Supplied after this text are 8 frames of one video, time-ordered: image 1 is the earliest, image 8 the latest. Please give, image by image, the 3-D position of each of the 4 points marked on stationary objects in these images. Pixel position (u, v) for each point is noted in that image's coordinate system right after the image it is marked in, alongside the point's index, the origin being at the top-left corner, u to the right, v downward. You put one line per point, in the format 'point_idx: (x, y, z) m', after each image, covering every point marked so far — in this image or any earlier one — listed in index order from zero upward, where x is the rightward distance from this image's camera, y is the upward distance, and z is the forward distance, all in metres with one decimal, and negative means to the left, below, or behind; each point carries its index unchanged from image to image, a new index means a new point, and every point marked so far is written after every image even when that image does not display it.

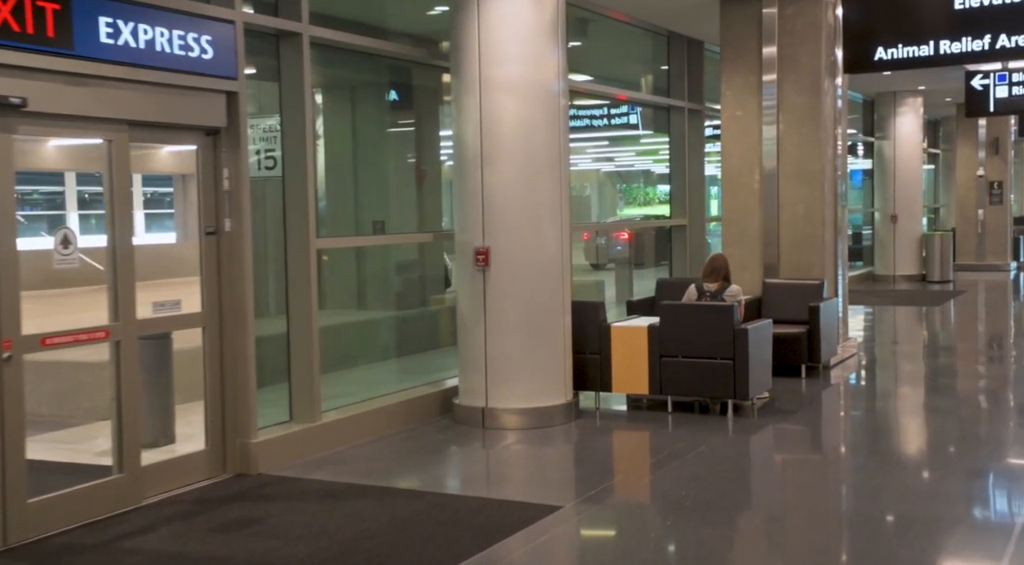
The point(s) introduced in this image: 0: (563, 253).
0: (+0.4, +0.1, +8.0) m
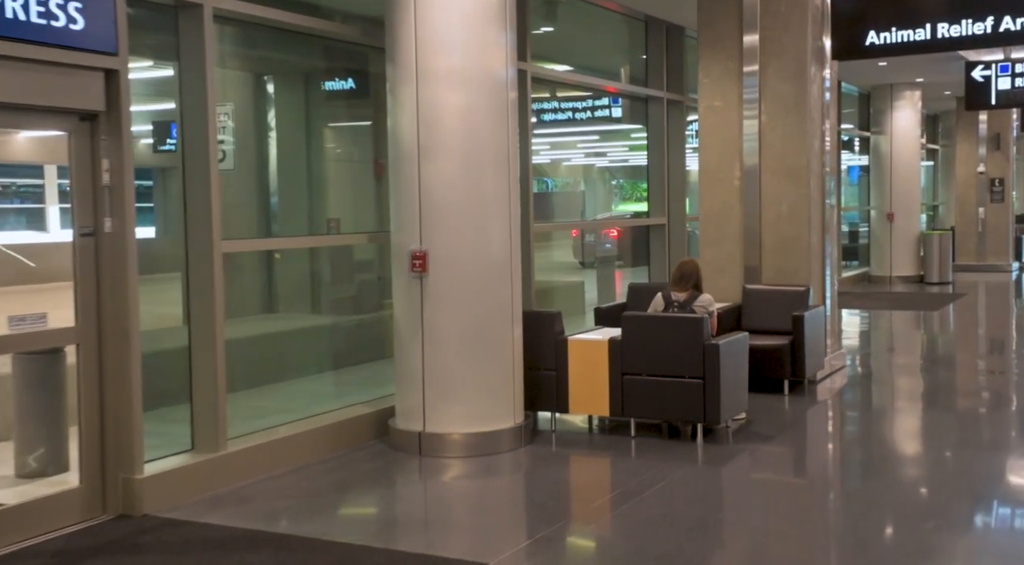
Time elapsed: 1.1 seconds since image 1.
0: (0.0, +0.1, +7.1) m
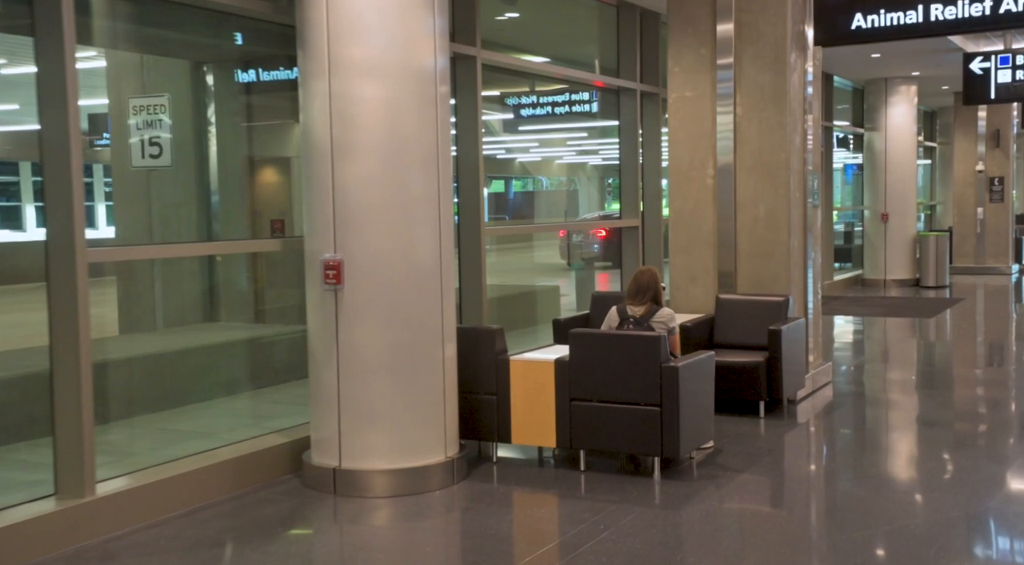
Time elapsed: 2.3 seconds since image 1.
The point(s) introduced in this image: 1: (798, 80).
0: (-0.4, 0.0, +6.2) m
1: (+2.2, +1.6, +8.6) m
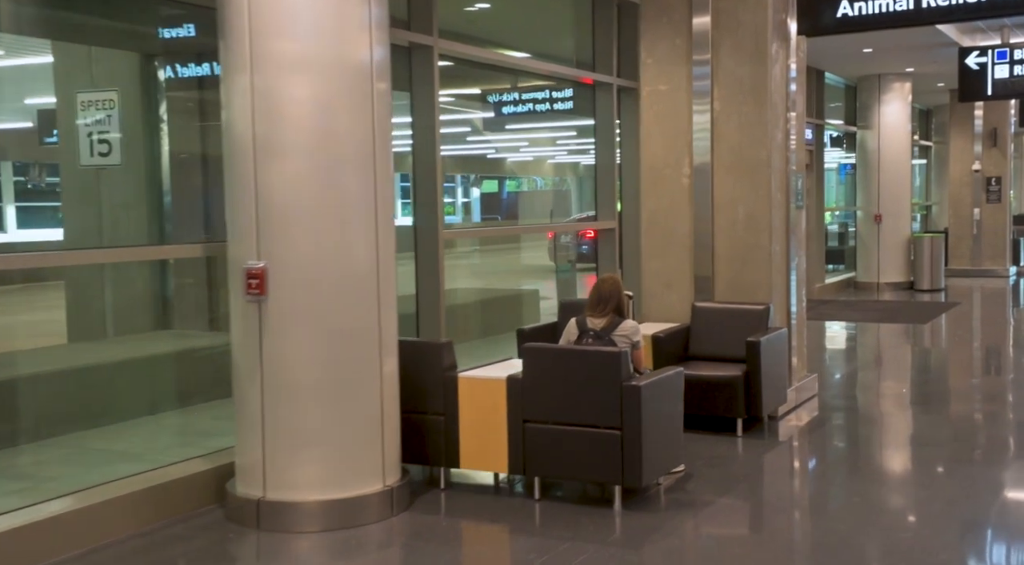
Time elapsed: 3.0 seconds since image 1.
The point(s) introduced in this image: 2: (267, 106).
0: (-0.7, 0.0, +5.6) m
1: (+1.9, +1.5, +8.0) m
2: (-1.2, +0.8, +5.4) m
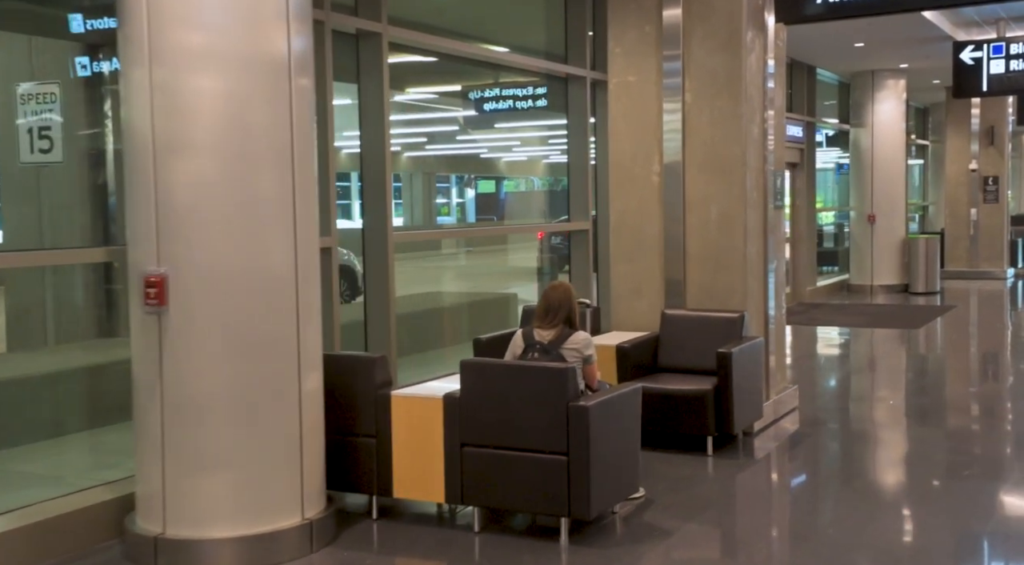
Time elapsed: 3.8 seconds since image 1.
0: (-1.0, -0.1, +5.1) m
1: (+1.6, +1.5, +7.4) m
2: (-1.5, +0.8, +4.8) m
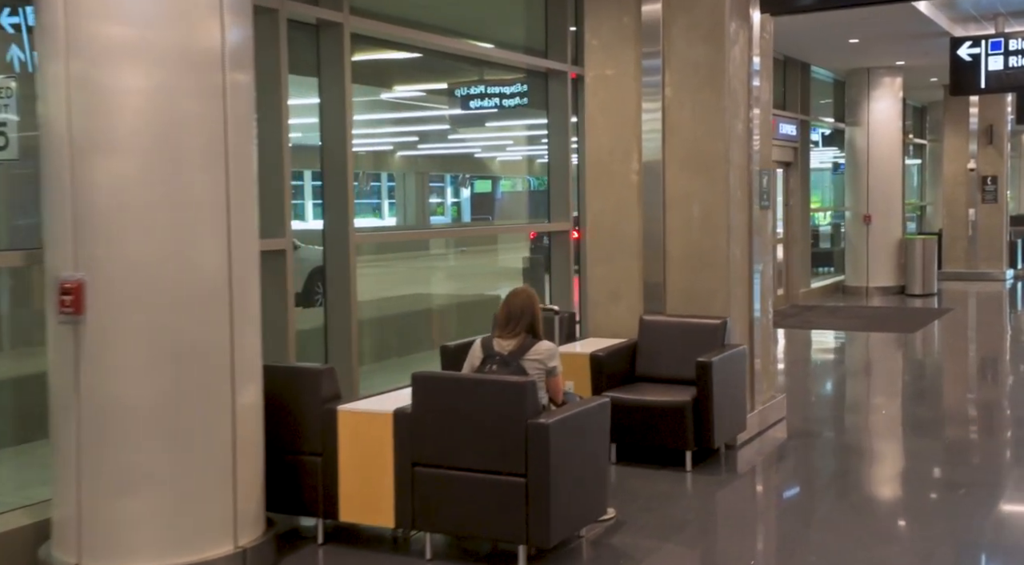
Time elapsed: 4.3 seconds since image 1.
0: (-1.1, -0.1, +4.7) m
1: (+1.4, +1.4, +7.0) m
2: (-1.7, +0.8, +4.4) m
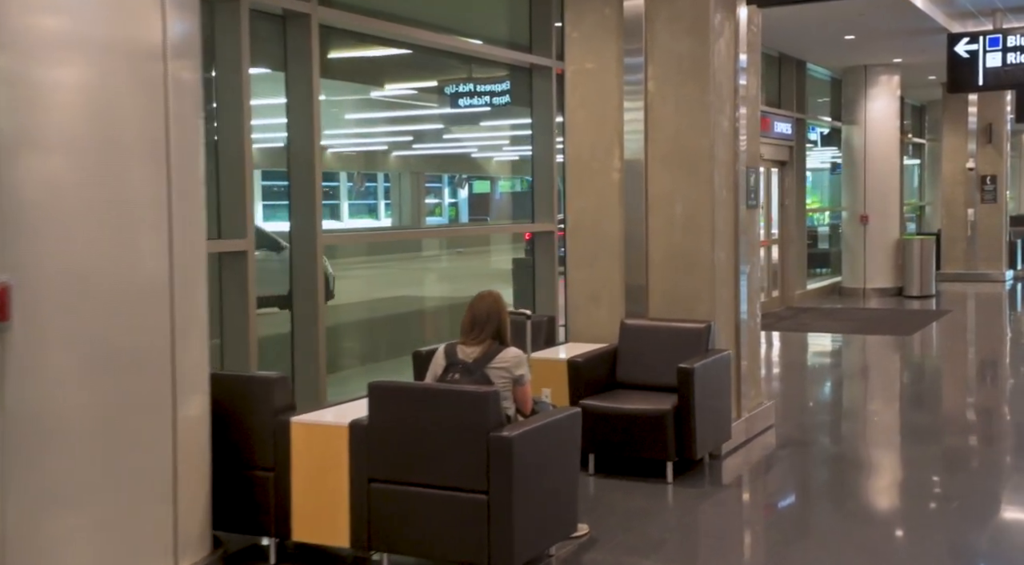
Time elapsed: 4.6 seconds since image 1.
0: (-1.3, -0.1, +4.4) m
1: (+1.3, +1.4, +6.7) m
2: (-1.8, +0.8, +4.1) m
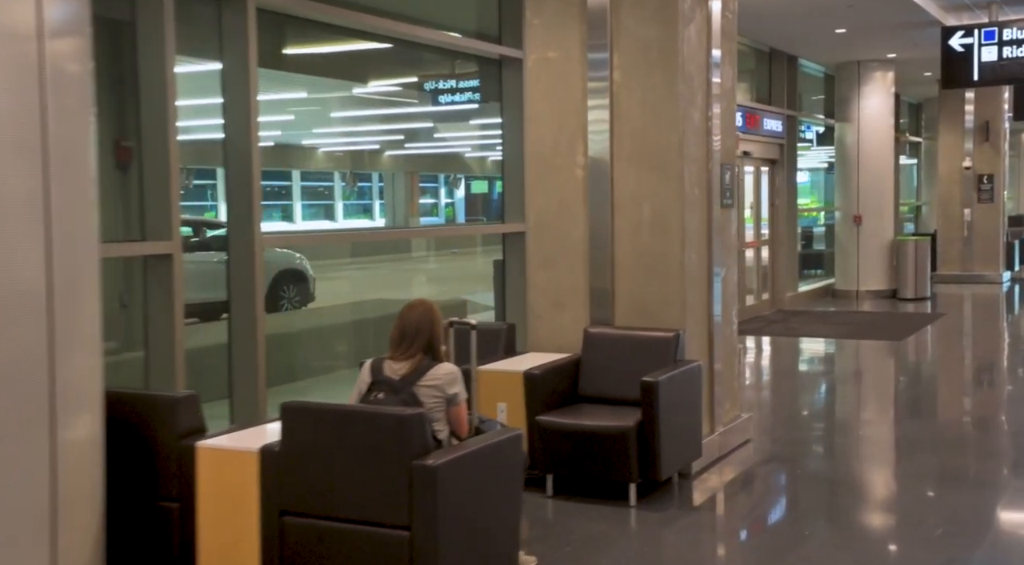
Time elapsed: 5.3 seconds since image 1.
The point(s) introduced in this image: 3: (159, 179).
0: (-1.5, -0.2, +3.9) m
1: (+1.0, +1.4, +6.3) m
2: (-2.1, +0.7, +3.6) m
3: (-1.7, +0.5, +5.5) m
